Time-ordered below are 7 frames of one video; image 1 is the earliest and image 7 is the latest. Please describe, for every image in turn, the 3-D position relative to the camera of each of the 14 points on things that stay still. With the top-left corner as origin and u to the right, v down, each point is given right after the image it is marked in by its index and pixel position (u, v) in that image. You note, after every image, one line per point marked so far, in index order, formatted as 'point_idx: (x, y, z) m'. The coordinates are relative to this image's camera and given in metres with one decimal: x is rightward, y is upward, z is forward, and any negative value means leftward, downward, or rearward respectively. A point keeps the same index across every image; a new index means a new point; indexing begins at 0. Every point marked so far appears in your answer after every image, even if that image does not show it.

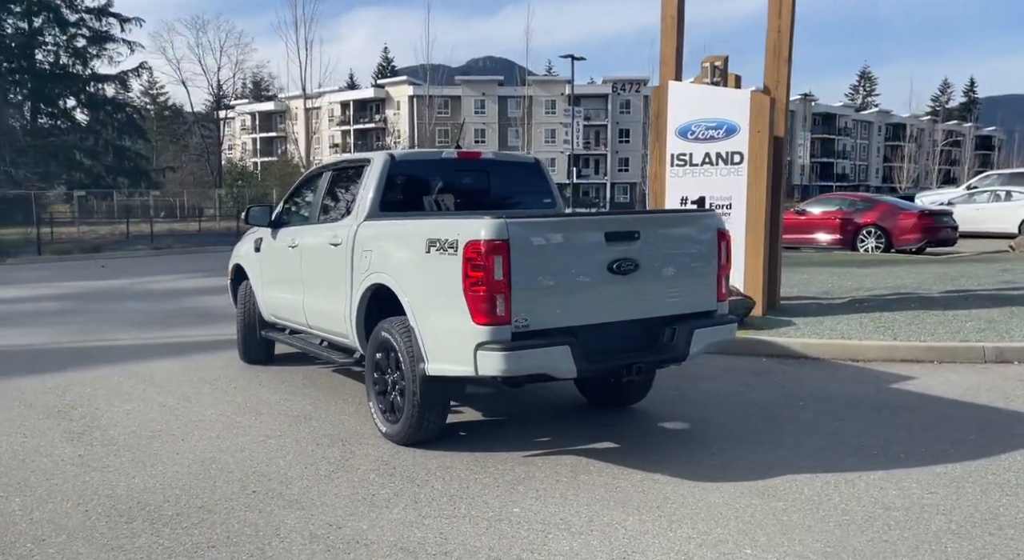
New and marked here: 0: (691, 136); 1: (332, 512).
0: (+2.2, +1.8, +11.0) m
1: (-0.9, -1.2, +4.6) m
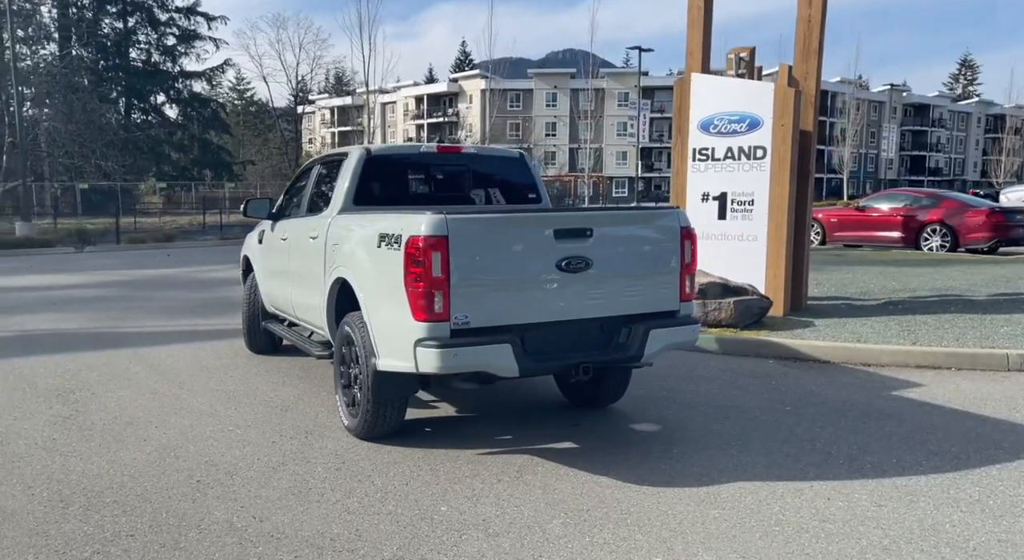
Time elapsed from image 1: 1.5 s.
0: (+2.5, +1.8, +10.8) m
1: (-1.3, -1.2, +4.7) m
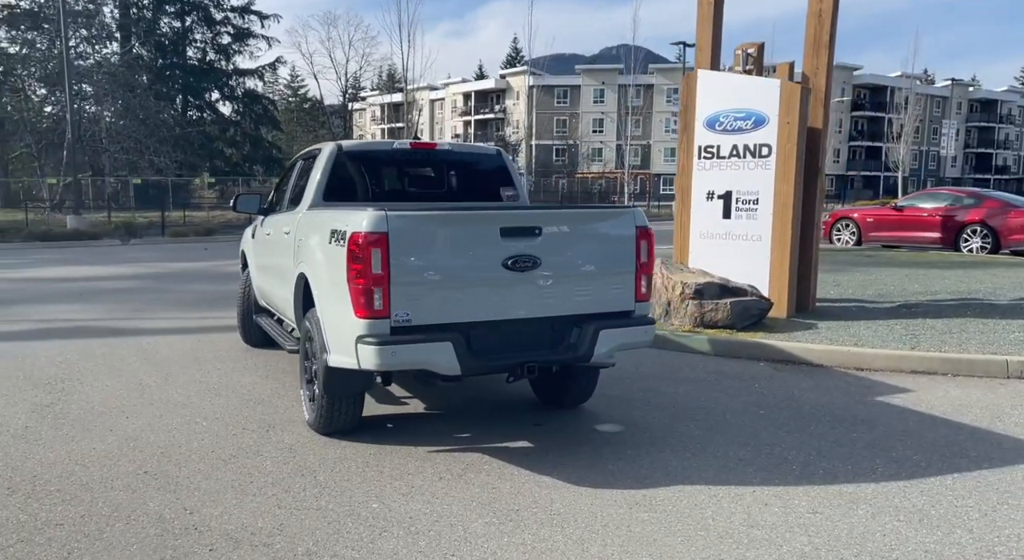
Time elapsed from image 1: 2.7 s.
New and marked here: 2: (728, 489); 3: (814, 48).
0: (+2.5, +1.9, +10.6) m
1: (-1.7, -1.2, +4.7) m
2: (+1.2, -1.2, +4.9) m
3: (+3.6, +2.8, +10.5) m
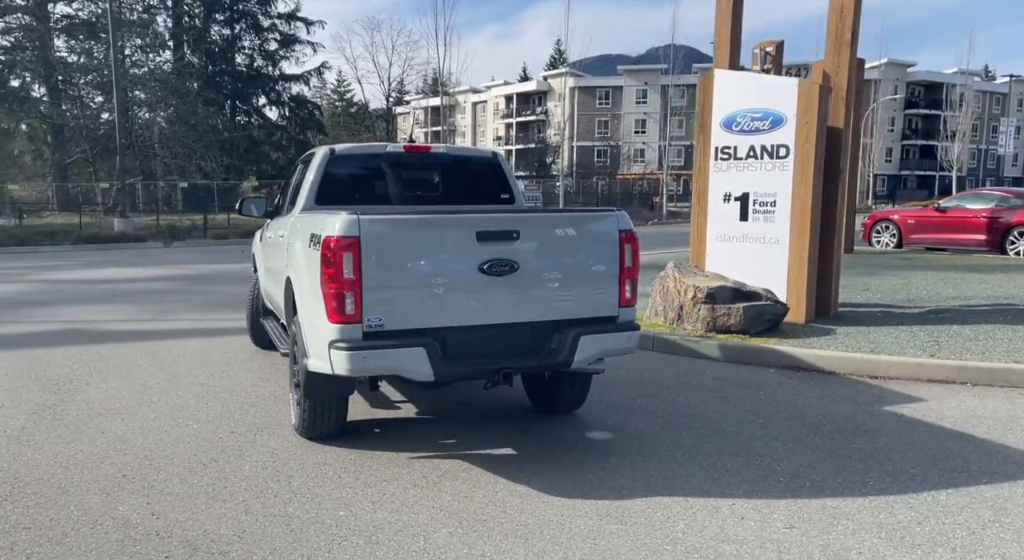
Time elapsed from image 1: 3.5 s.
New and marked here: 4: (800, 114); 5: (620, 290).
0: (+2.7, +1.8, +10.4) m
1: (-1.9, -1.2, +4.7) m
2: (+1.1, -1.2, +4.8) m
3: (+3.8, +2.7, +10.2) m
4: (+3.2, +1.8, +9.8) m
5: (+0.7, -0.1, +5.5) m
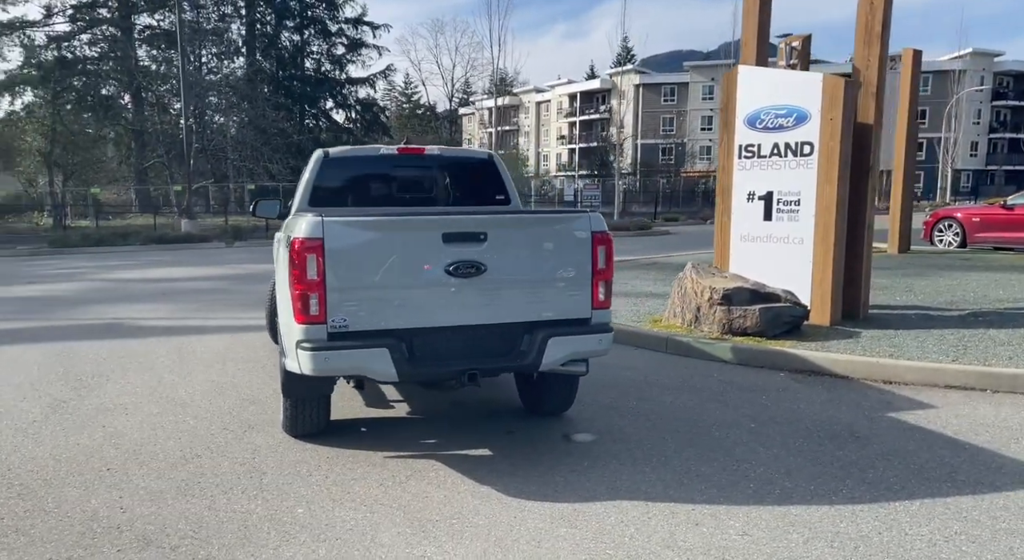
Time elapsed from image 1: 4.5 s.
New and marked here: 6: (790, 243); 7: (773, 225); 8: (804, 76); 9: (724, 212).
0: (+2.9, +1.8, +10.1) m
1: (-2.1, -1.2, +4.9) m
2: (+0.8, -1.2, +4.7) m
3: (+4.0, +2.7, +9.9) m
4: (+3.4, +1.8, +9.5) m
5: (+0.5, -0.1, +5.5) m
6: (+3.2, +0.4, +10.0) m
7: (+3.0, +0.6, +10.1) m
8: (+3.2, +2.2, +9.7) m
9: (+2.6, +0.8, +10.7) m
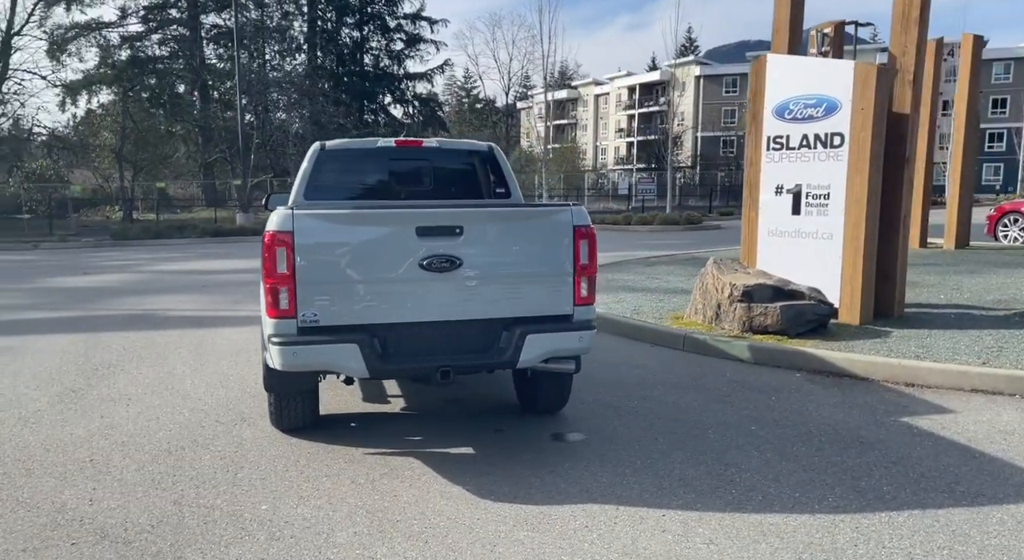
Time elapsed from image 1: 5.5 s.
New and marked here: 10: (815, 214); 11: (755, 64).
0: (+3.1, +1.8, +9.8) m
1: (-2.3, -1.2, +4.9) m
2: (+0.6, -1.2, +4.5) m
3: (+4.2, +2.8, +9.4) m
4: (+3.6, +1.9, +9.1) m
5: (+0.4, 0.0, +5.3) m
6: (+3.4, +0.5, +9.6) m
7: (+3.2, +0.7, +9.7) m
8: (+3.4, +2.3, +9.3) m
9: (+2.8, +0.9, +10.3) m
10: (+3.3, +0.7, +9.6) m
11: (+2.8, +2.5, +10.1) m
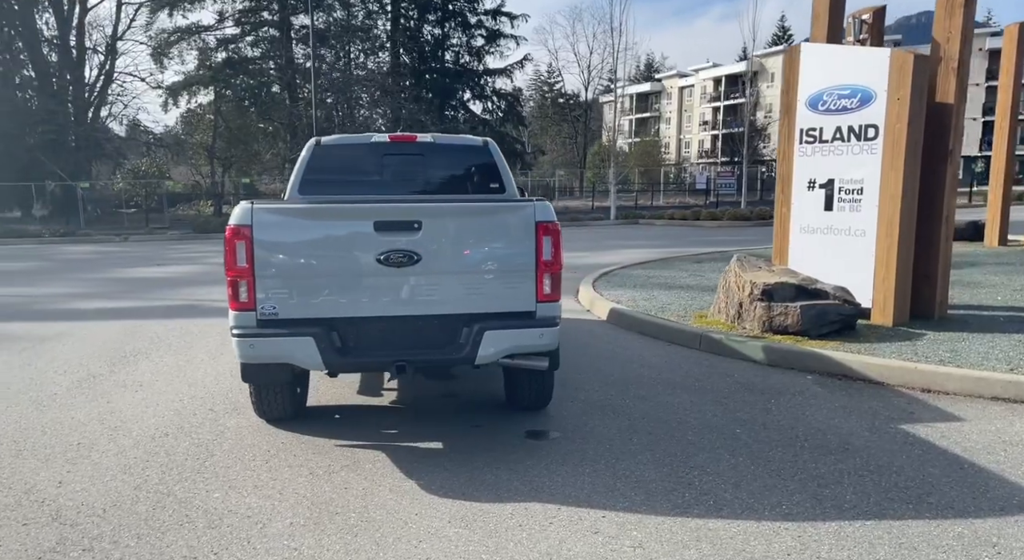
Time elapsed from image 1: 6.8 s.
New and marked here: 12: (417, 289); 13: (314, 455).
0: (+3.3, +1.9, +9.4) m
1: (-2.5, -1.1, +5.1) m
2: (+0.3, -1.2, +4.4) m
3: (+4.4, +2.8, +8.9) m
4: (+3.7, +1.9, +8.7) m
5: (+0.2, 0.0, +5.2) m
6: (+3.6, +0.5, +9.2) m
7: (+3.4, +0.7, +9.3) m
8: (+3.6, +2.3, +8.9) m
9: (+3.1, +0.9, +10.0) m
10: (+3.5, +0.7, +9.2) m
11: (+3.1, +2.5, +9.8) m
12: (-0.5, -0.1, +5.1) m
13: (-1.2, -1.1, +5.4) m
